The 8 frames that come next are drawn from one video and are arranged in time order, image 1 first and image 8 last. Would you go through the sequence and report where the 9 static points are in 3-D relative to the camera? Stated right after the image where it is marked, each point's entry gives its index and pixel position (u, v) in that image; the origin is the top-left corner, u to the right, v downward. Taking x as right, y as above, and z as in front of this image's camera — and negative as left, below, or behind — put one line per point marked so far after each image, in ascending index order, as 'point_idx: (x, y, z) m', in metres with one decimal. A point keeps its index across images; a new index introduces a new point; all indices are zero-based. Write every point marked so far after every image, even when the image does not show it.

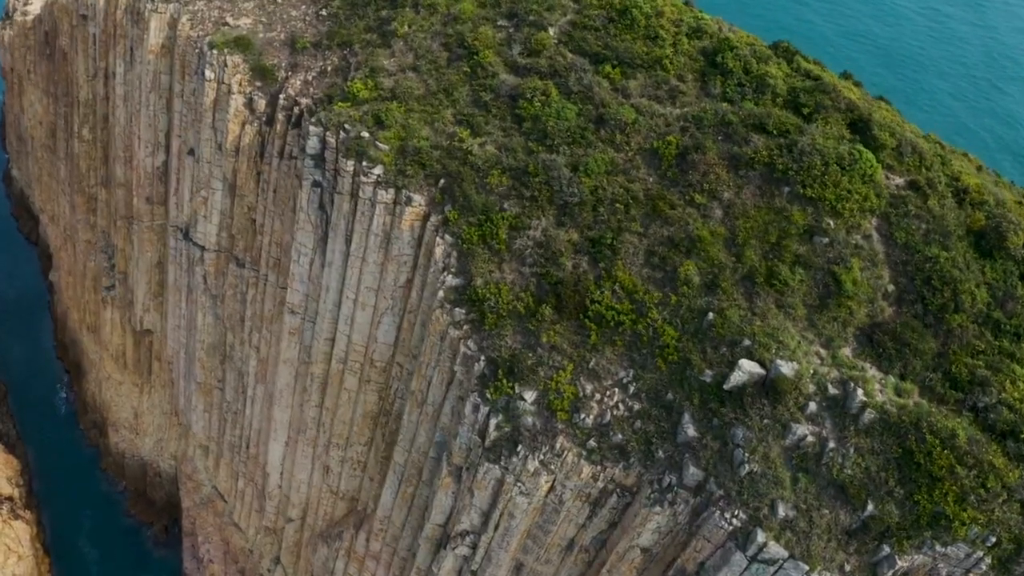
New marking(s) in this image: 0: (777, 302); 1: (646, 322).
0: (+6.5, -0.3, +18.7) m
1: (+3.4, -0.8, +19.5) m
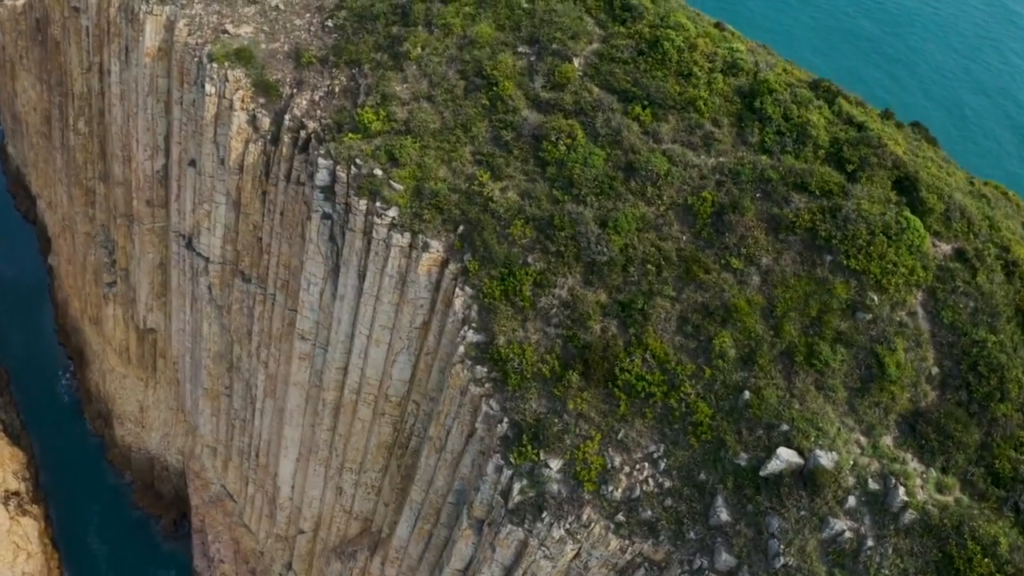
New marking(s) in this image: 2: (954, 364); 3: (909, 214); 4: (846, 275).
0: (+7.2, -2.2, +18.0) m
1: (+4.1, -2.6, +18.8) m
2: (+10.3, -1.8, +17.9) m
3: (+9.9, +1.8, +19.0) m
4: (+8.1, +0.3, +18.6) m
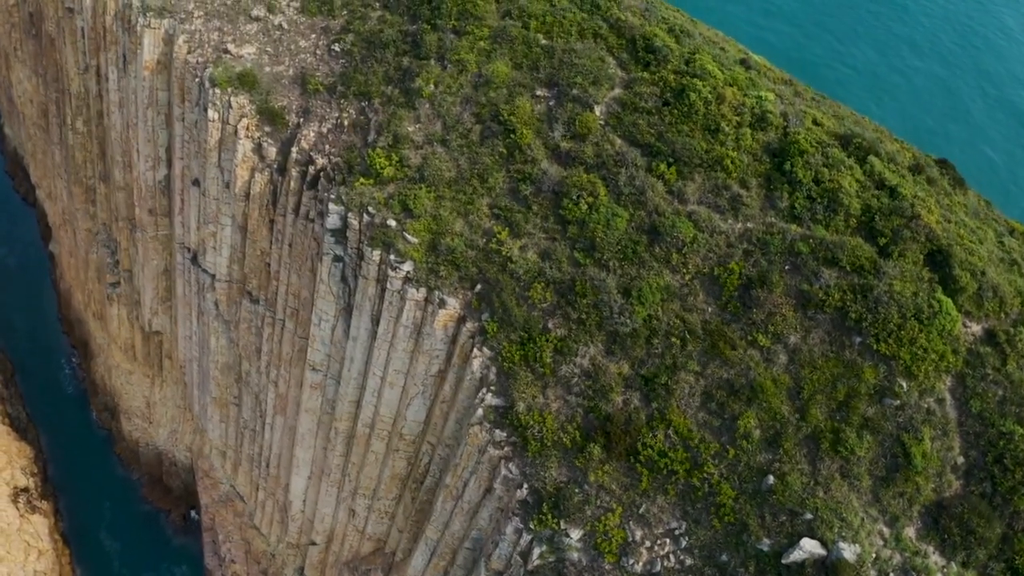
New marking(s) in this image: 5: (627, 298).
0: (+7.7, -4.2, +17.9) m
1: (+4.7, -4.6, +18.7) m
2: (+10.9, -3.8, +17.8) m
3: (+10.4, -0.1, +18.6) m
4: (+8.7, -1.7, +18.3) m
5: (+3.0, -0.3, +19.9) m
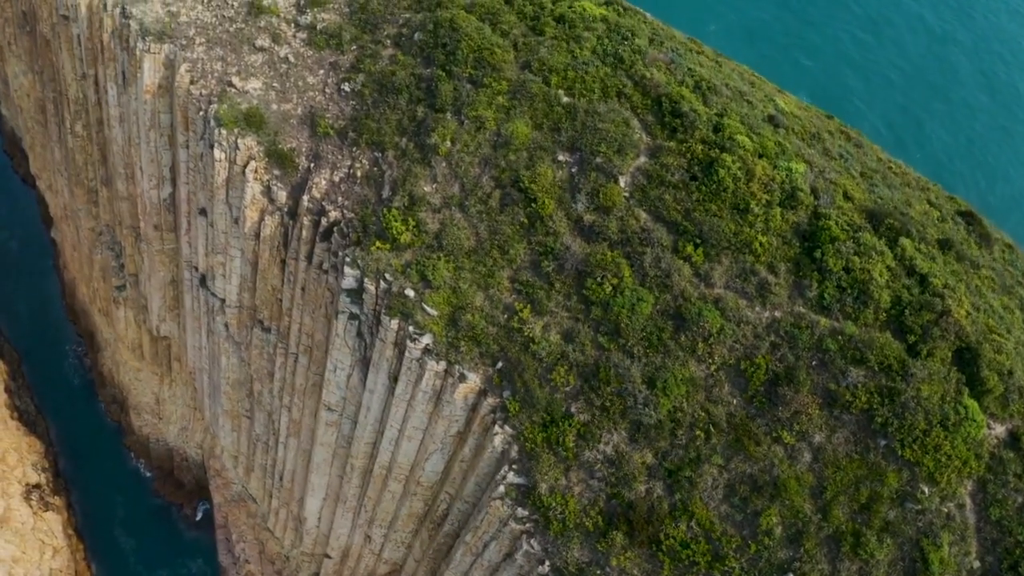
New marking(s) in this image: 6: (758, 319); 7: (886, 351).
0: (+8.3, -6.8, +18.2) m
1: (+5.3, -7.0, +19.1) m
2: (+11.5, -6.4, +18.1) m
3: (+11.1, -2.6, +18.6) m
4: (+9.3, -4.2, +18.4) m
5: (+3.6, -2.6, +19.9) m
6: (+6.4, -0.8, +19.8) m
7: (+9.2, -1.6, +18.9) m
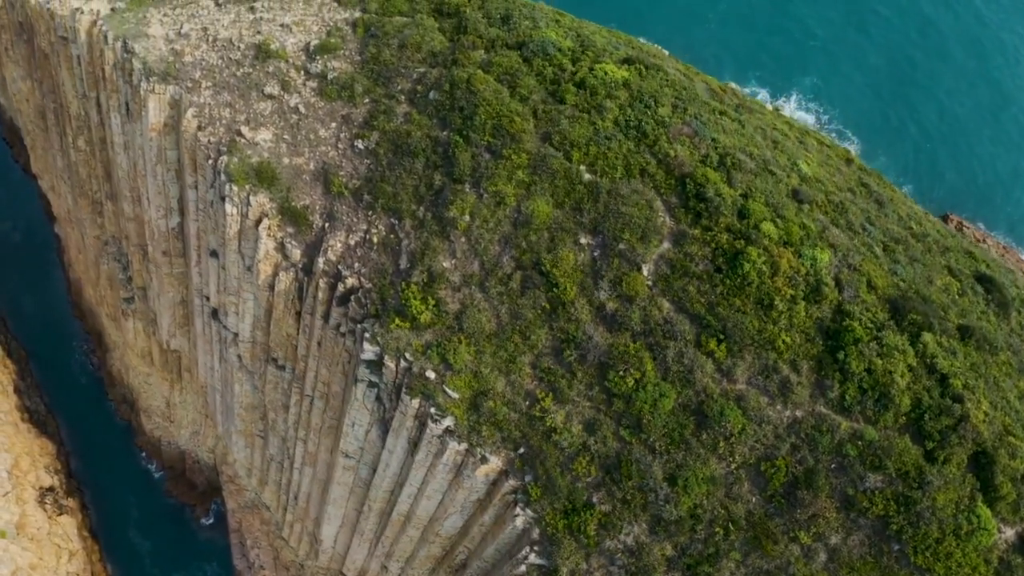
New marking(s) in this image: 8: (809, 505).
0: (+9.0, -9.5, +19.1) m
1: (+5.9, -9.7, +19.9) m
2: (+12.1, -9.1, +18.9) m
3: (+11.7, -5.3, +19.0) m
4: (+9.9, -6.9, +19.0) m
5: (+4.3, -5.2, +20.2) m
6: (+7.0, -3.4, +20.0) m
7: (+9.9, -4.3, +19.2) m
8: (+7.6, -5.5, +19.5) m
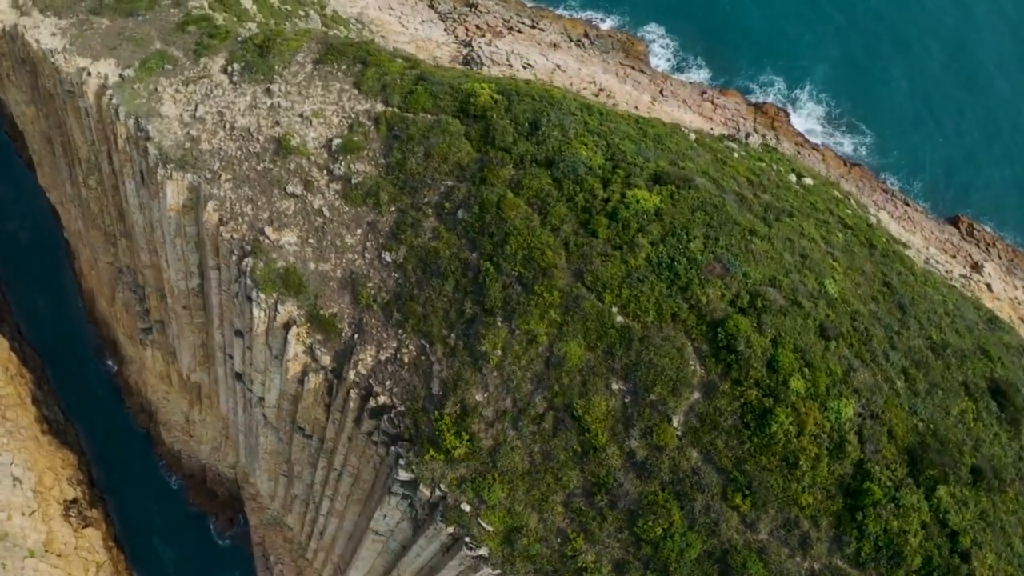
0: (+9.9, -14.1, +21.1) m
1: (+6.9, -14.1, +22.0) m
2: (+13.1, -13.7, +21.0) m
3: (+12.7, -9.9, +20.6) m
4: (+10.9, -11.5, +20.7) m
5: (+5.2, -9.6, +21.7) m
6: (+8.0, -7.9, +21.3) m
7: (+10.9, -8.8, +20.6) m
8: (+8.5, -10.0, +21.0) m
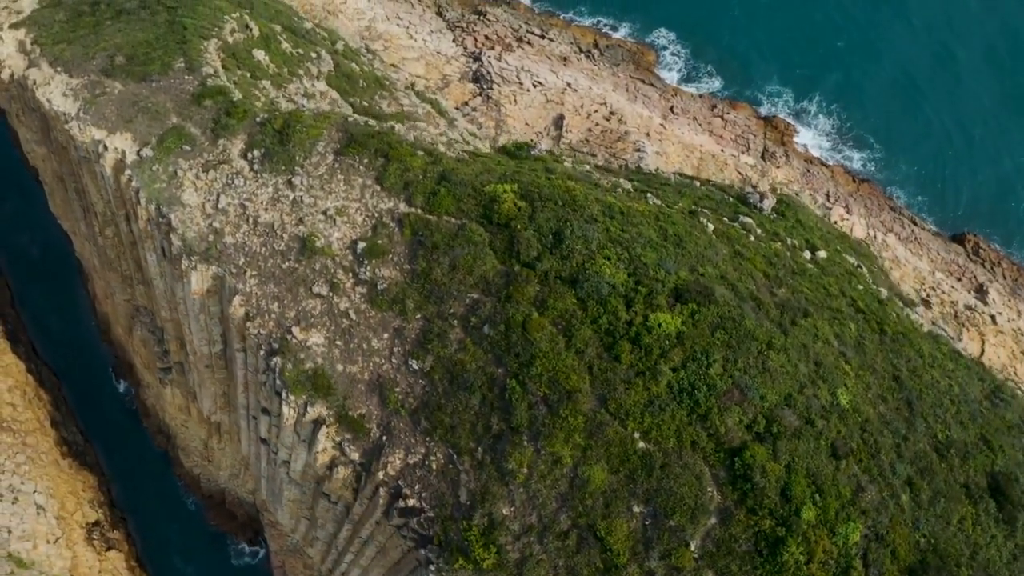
0: (+10.7, -18.1, +23.5) m
1: (+7.6, -18.1, +24.3) m
2: (+13.9, -17.8, +23.4) m
3: (+13.5, -14.1, +22.5) m
4: (+11.7, -15.6, +22.9) m
5: (+6.0, -13.6, +23.6) m
6: (+8.8, -12.0, +23.0) m
7: (+11.7, -13.0, +22.5) m
8: (+9.3, -14.1, +23.0) m
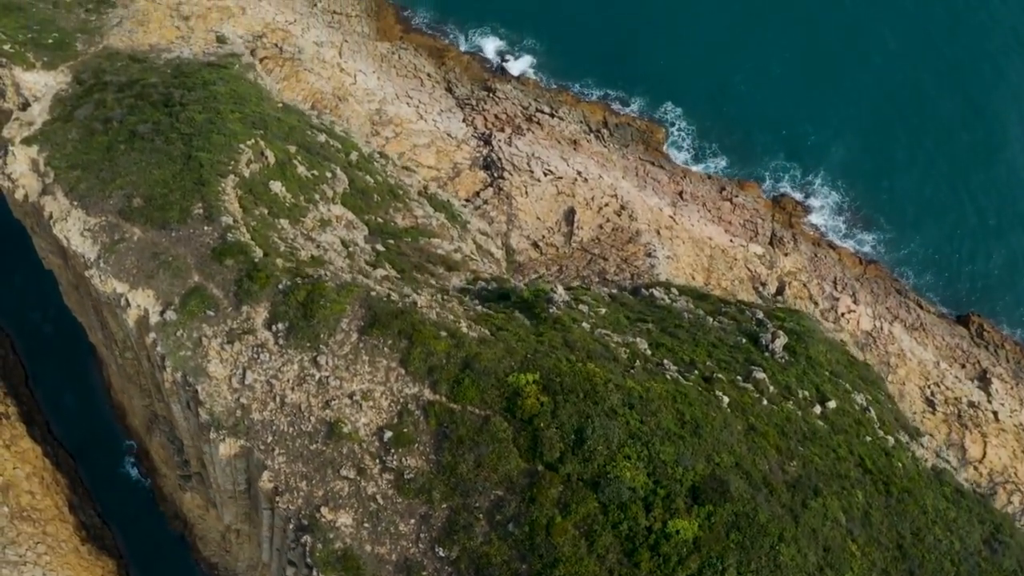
0: (+11.5, -25.1, +25.6) m
1: (+8.4, -25.0, +26.4) m
2: (+14.7, -24.8, +25.4) m
3: (+14.3, -21.1, +24.4) m
4: (+12.5, -22.6, +24.8) m
5: (+6.8, -20.6, +25.3) m
6: (+9.6, -19.0, +24.7) m
7: (+12.4, -20.0, +24.3) m
8: (+10.1, -21.1, +24.8) m
